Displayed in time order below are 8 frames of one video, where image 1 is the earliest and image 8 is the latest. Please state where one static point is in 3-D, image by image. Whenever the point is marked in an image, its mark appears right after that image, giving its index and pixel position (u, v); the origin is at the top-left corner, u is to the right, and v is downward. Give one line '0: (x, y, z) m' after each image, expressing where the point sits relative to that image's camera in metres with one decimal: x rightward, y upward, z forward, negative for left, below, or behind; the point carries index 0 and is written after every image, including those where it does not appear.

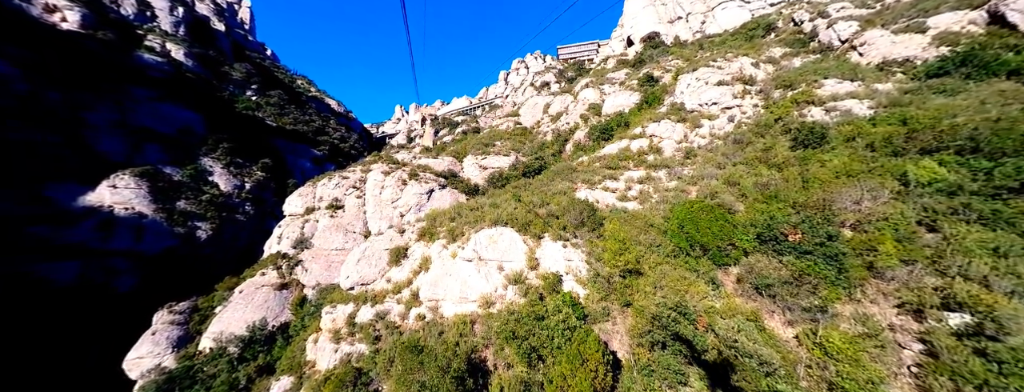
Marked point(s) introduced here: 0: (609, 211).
0: (+4.5, -0.7, +15.3) m
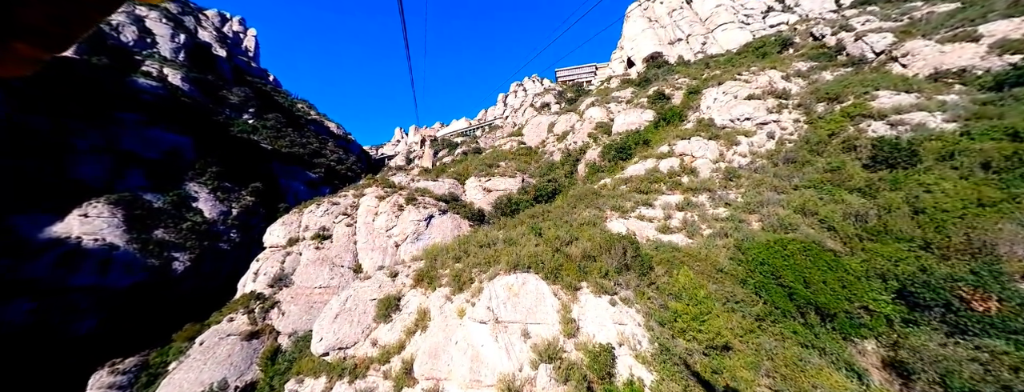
0: (+5.2, -2.0, +12.3) m
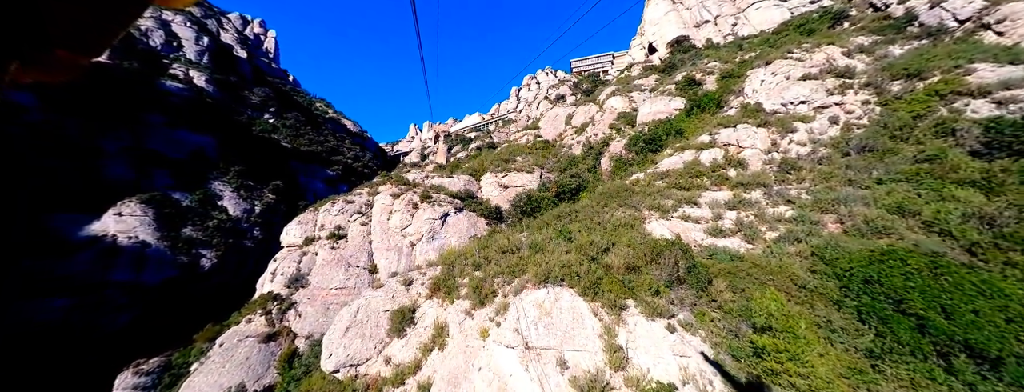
0: (+6.1, -1.9, +10.4) m
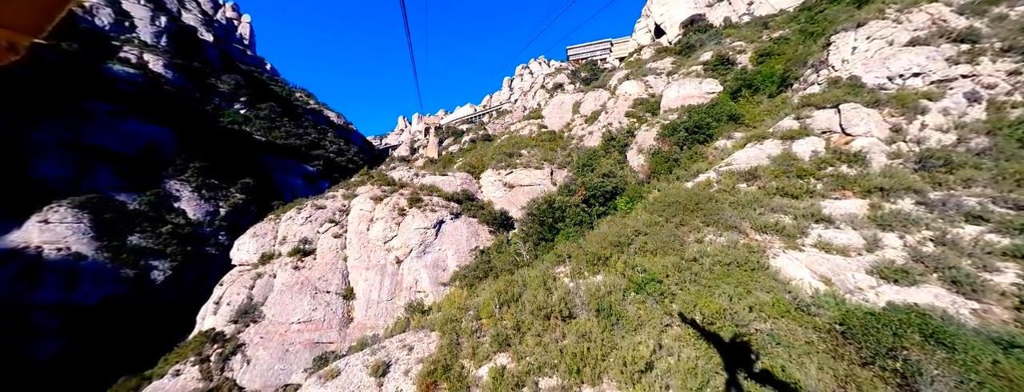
0: (+7.2, -2.3, +5.8) m
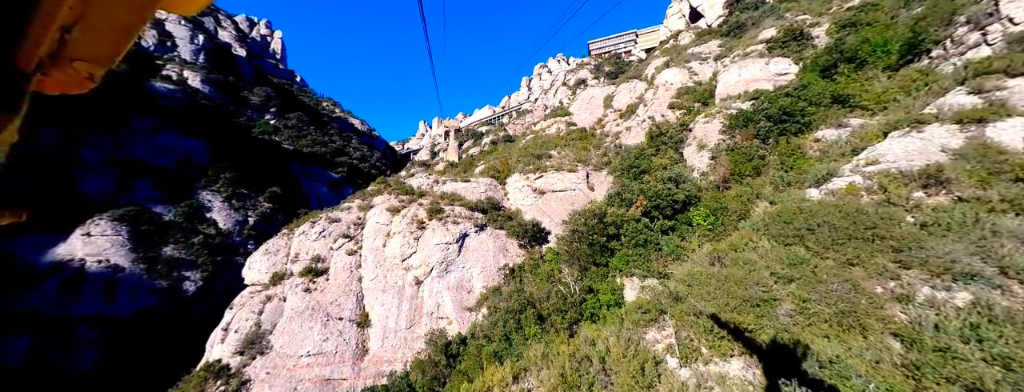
0: (+8.1, -2.7, +1.8) m
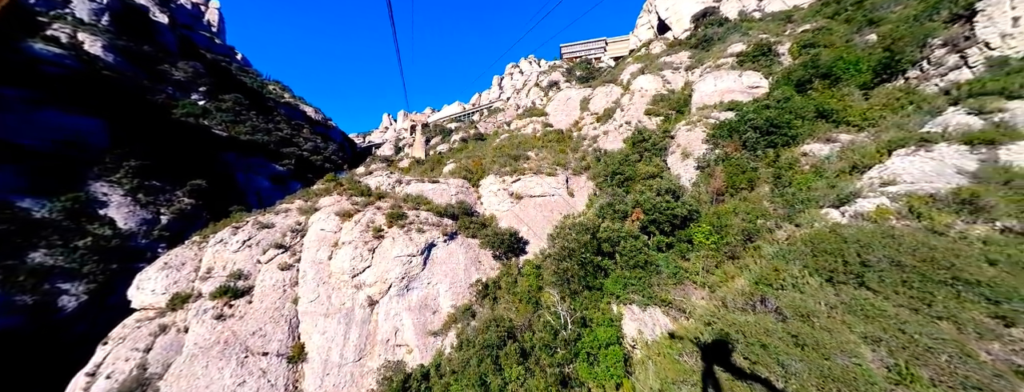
0: (+8.7, -3.2, +0.9) m
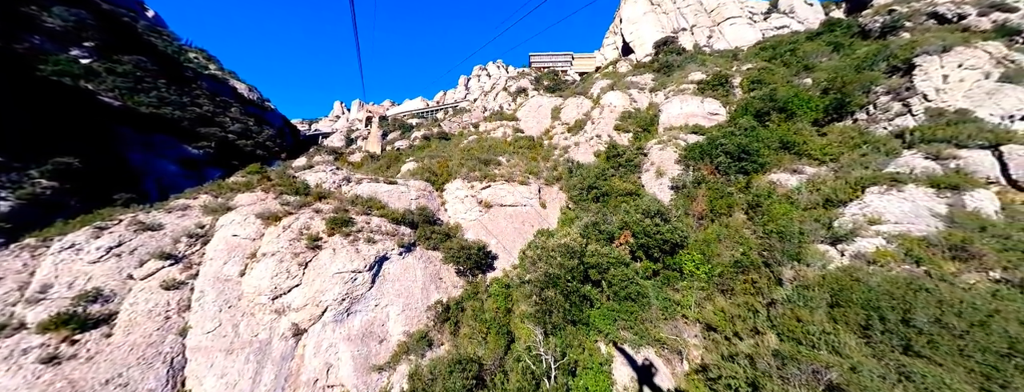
0: (+9.1, -4.1, +0.1) m
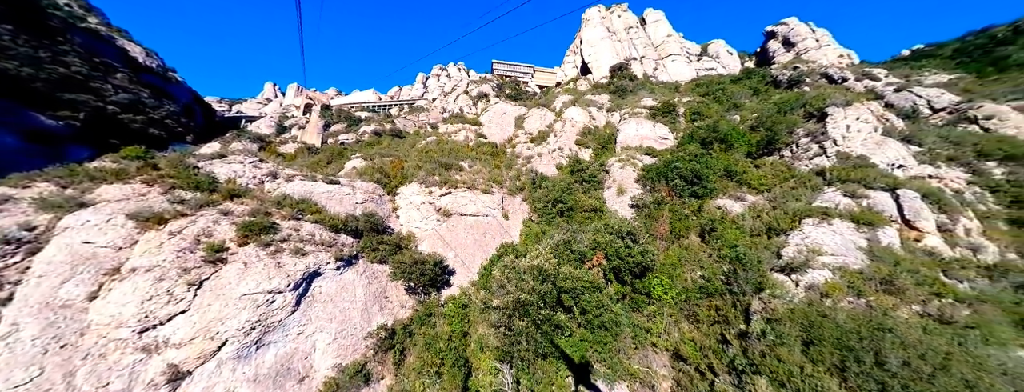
0: (+9.6, -4.8, +0.2) m
